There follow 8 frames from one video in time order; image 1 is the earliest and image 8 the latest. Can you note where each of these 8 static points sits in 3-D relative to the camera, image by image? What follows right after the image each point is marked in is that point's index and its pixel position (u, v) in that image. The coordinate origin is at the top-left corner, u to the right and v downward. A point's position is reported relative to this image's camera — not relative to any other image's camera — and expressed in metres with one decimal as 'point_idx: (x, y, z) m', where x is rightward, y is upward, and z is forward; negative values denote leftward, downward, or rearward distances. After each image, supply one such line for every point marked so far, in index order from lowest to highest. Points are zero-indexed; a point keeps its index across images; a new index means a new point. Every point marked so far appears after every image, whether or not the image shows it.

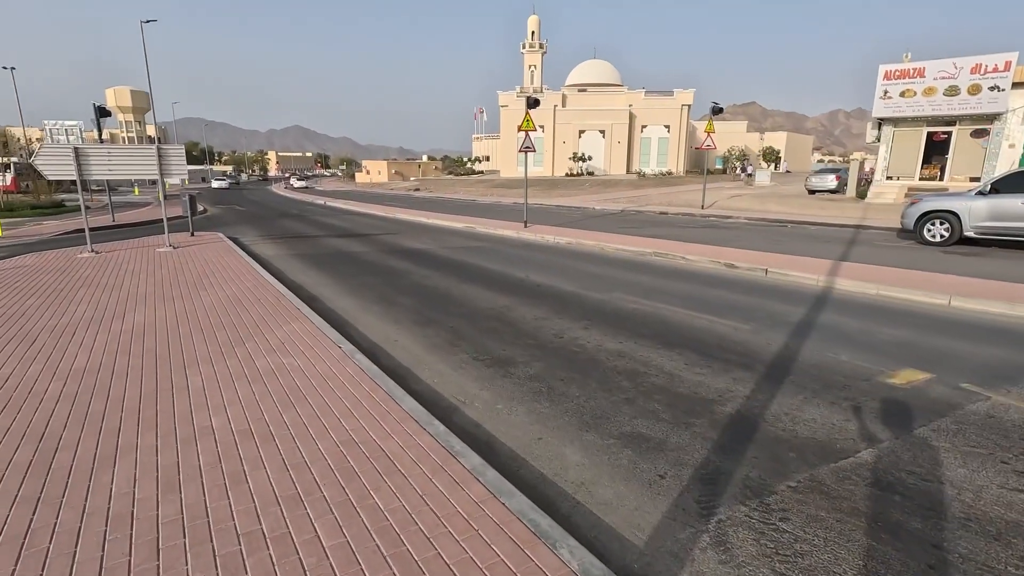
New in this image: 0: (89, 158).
0: (-10.0, +3.1, +12.5) m
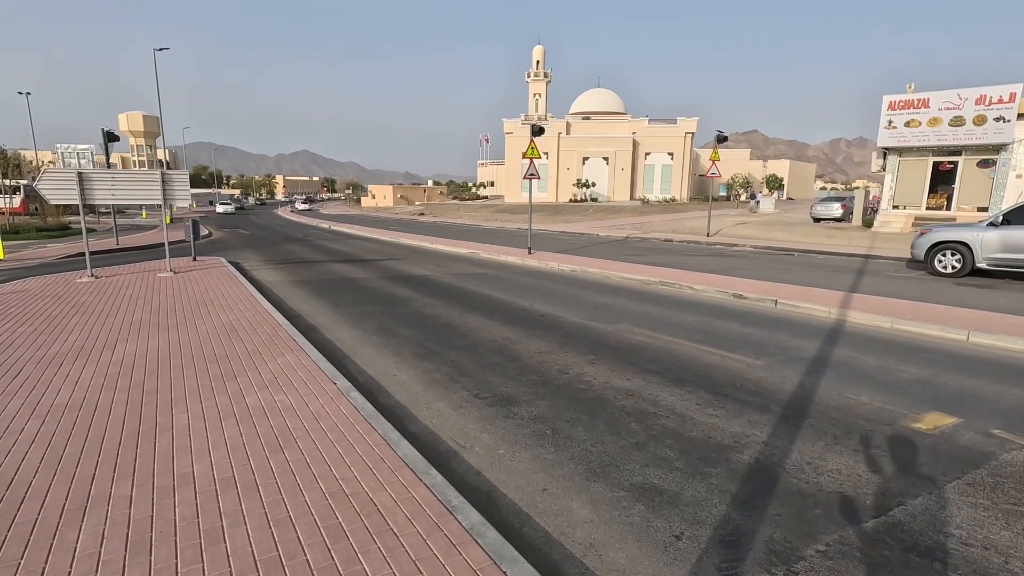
0: (-9.9, +2.5, +12.5) m
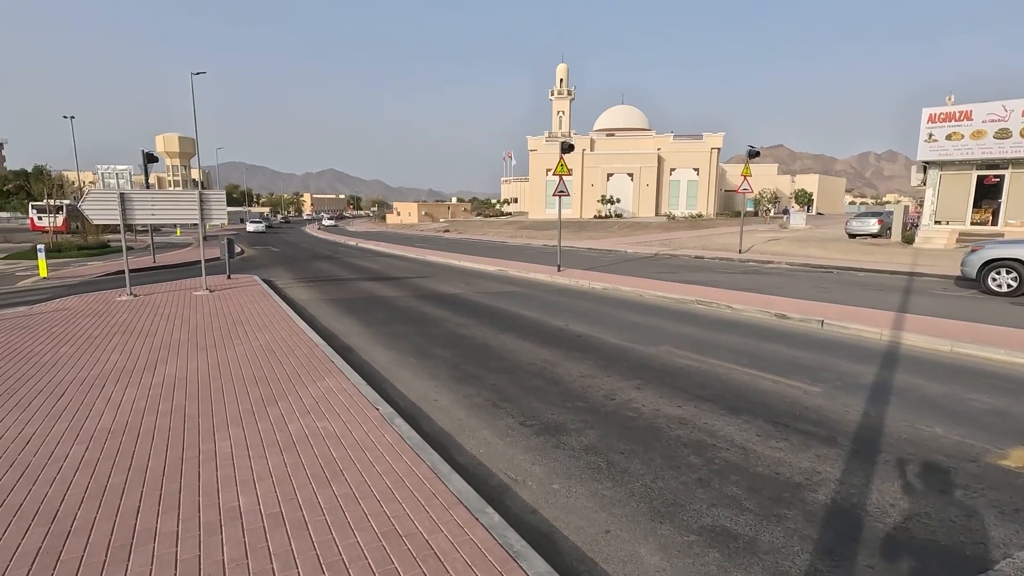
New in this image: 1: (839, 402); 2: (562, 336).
0: (-9.1, +2.1, +12.8) m
1: (+3.5, -1.2, +5.7) m
2: (+0.8, -0.8, +8.8) m
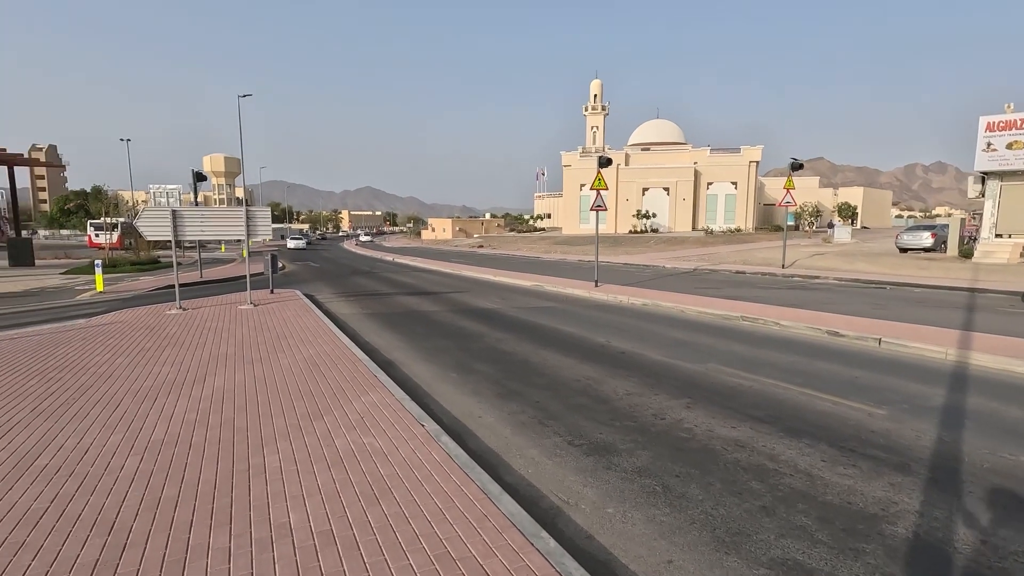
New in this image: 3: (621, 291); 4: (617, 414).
0: (-8.2, +1.7, +13.3) m
1: (+4.0, -1.4, +5.4) m
2: (+1.5, -1.0, +8.6) m
3: (+3.4, -0.1, +16.9) m
4: (+1.1, -1.3, +5.7) m
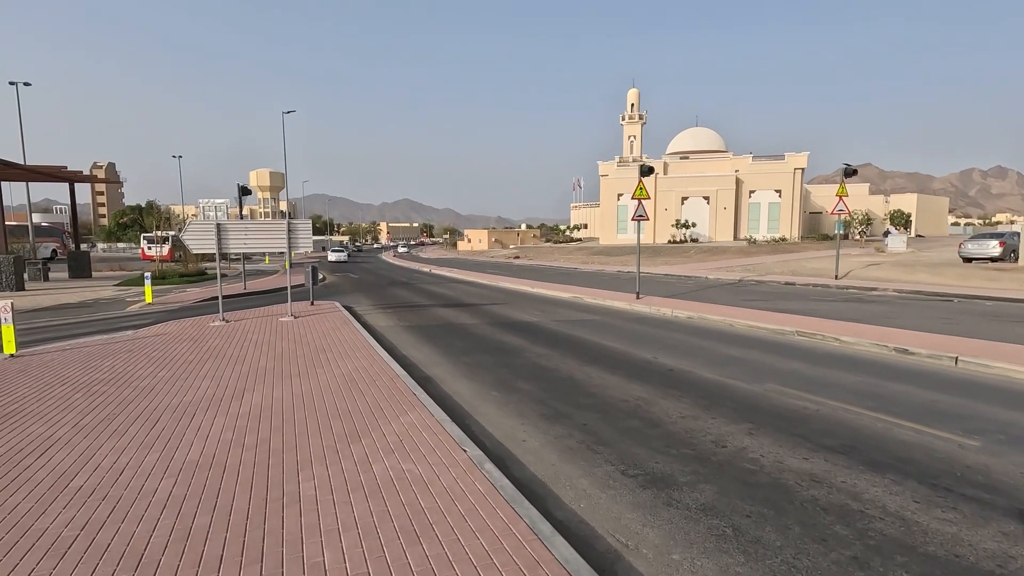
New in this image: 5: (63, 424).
0: (-7.2, +1.4, +13.5) m
1: (+4.4, -1.5, +4.8) m
2: (+2.1, -1.3, +8.1) m
3: (+4.6, -0.5, +16.3) m
4: (+1.6, -1.5, +5.2) m
5: (-4.6, -1.4, +5.5) m
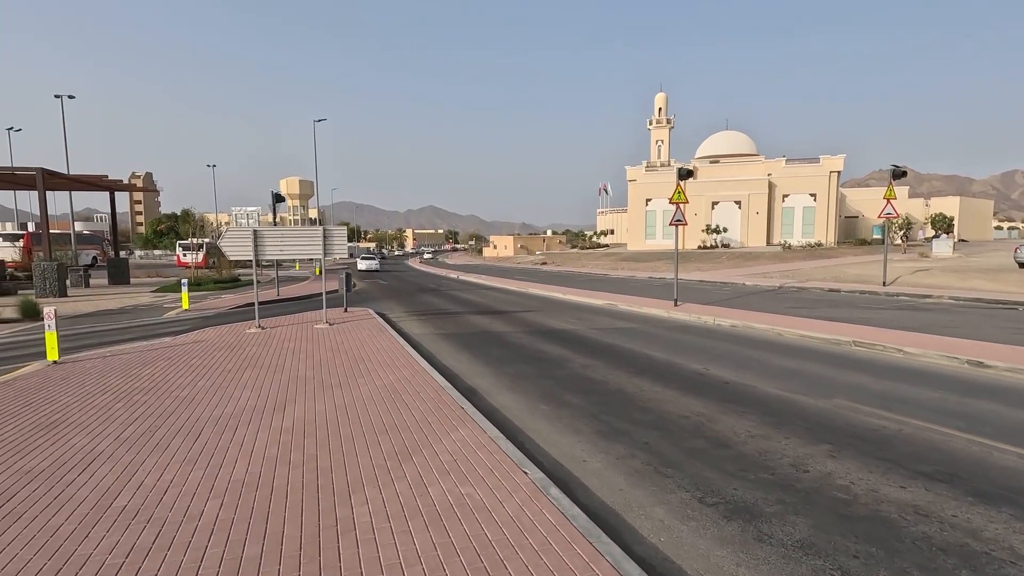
0: (-6.3, +1.3, +13.5) m
1: (+4.9, -1.6, +4.2) m
2: (+2.8, -1.4, +7.7) m
3: (+5.6, -0.7, +15.7) m
4: (+2.1, -1.6, +4.8) m
5: (-4.1, -1.5, +5.4) m
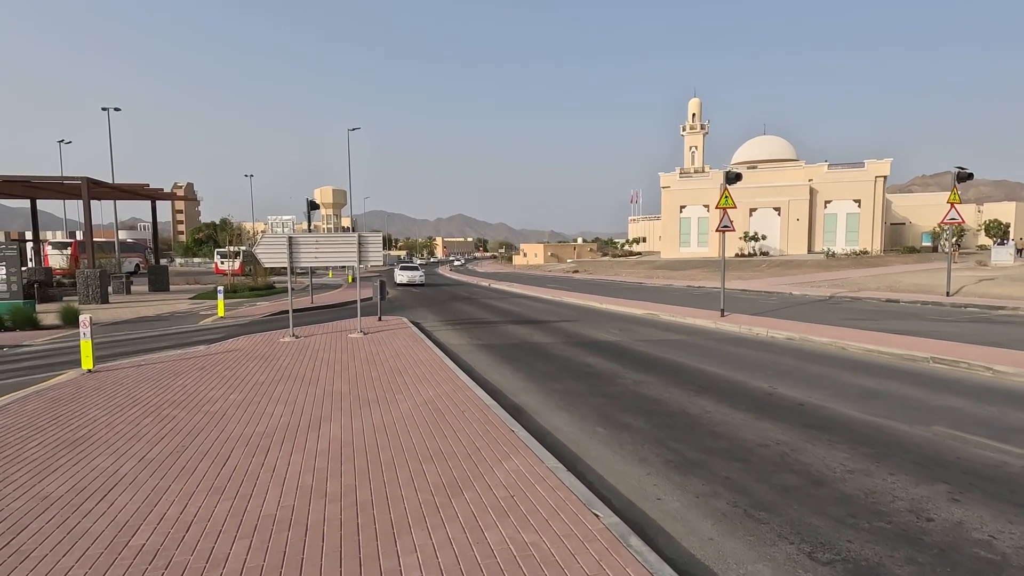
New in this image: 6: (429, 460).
0: (-5.3, +1.1, +13.2) m
1: (+5.4, -1.7, +3.3) m
2: (+3.5, -1.5, +6.9) m
3: (+6.7, -0.9, +14.8) m
4: (+2.6, -1.7, +4.1) m
5: (-3.5, -1.6, +5.0) m
6: (-0.7, -1.5, +4.6) m
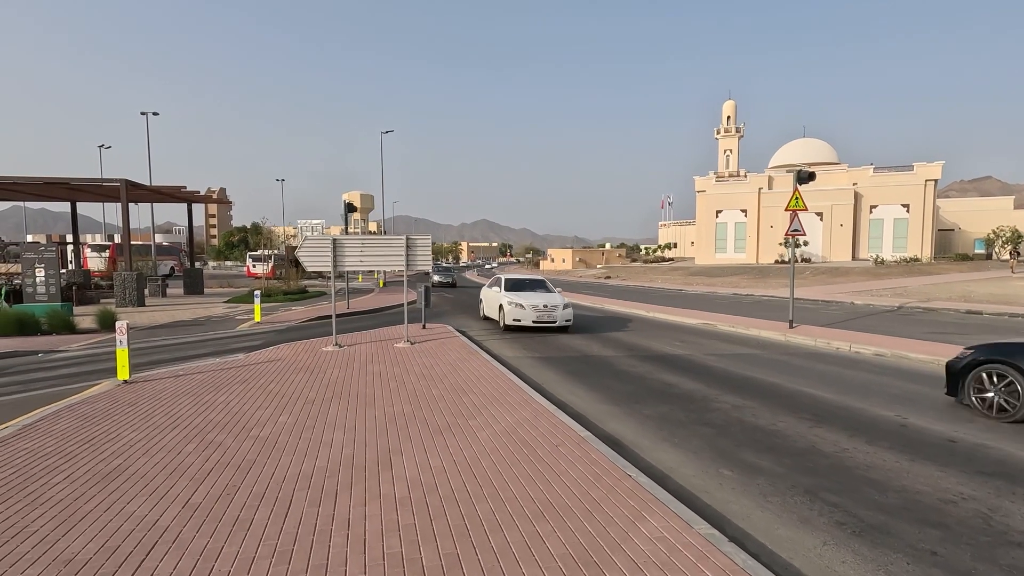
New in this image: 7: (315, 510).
0: (-4.0, +0.9, +12.5) m
1: (+6.2, -1.8, +2.1) m
2: (+4.5, -1.6, +5.7) m
3: (+8.1, -1.2, +13.5) m
4: (+3.5, -1.8, +3.0) m
5: (-2.6, -1.6, +4.1) m
6: (+0.2, -1.6, +3.6) m
7: (-1.4, -1.6, +3.9) m
